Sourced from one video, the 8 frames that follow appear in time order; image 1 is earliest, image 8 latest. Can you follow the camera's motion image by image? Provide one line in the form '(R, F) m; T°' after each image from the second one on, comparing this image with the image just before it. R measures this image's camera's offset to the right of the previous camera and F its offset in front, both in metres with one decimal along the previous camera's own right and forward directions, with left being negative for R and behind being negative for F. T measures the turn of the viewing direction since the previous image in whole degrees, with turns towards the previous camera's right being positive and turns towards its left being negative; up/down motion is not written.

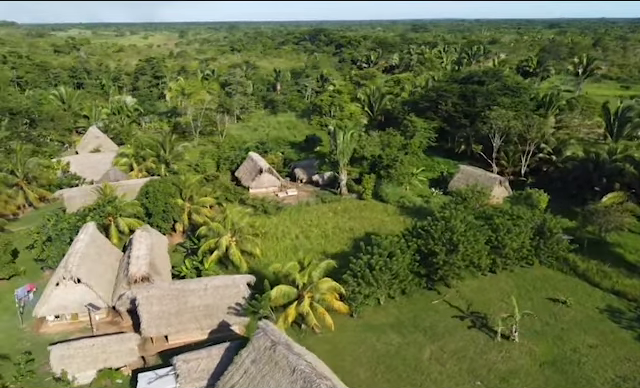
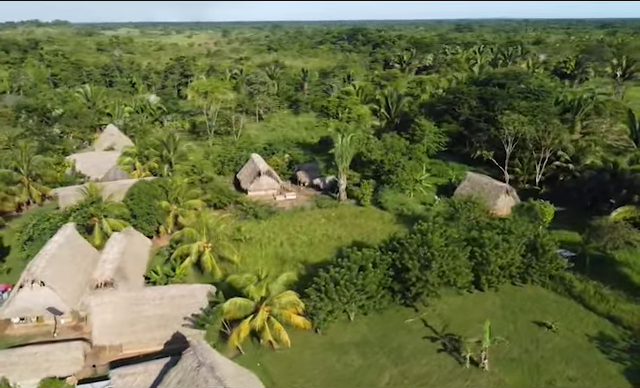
(+2.7, +1.2) m; -4°
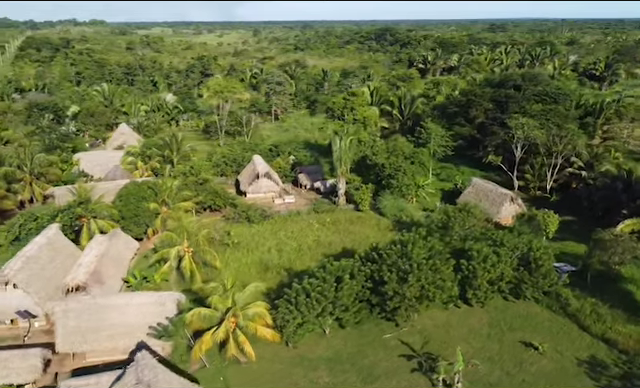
(+1.9, +1.0) m; -3°
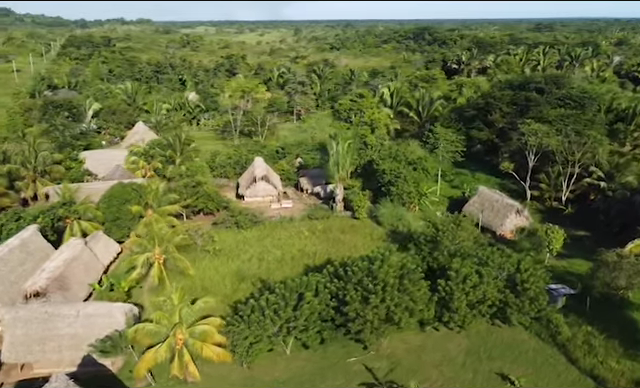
(+2.5, +1.5) m; -4°
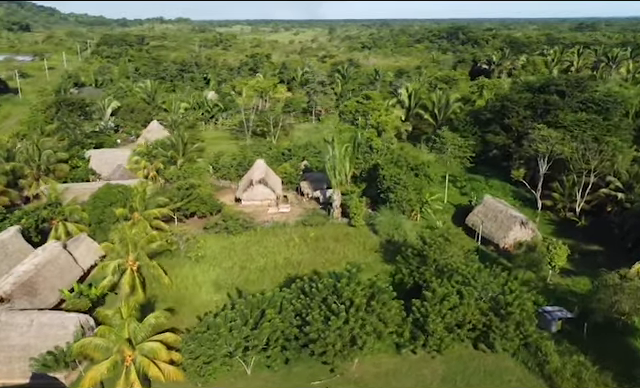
(+2.1, +1.3) m; -4°
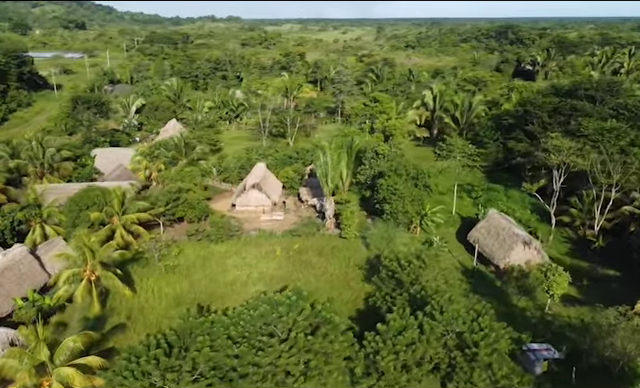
(+2.9, +1.9) m; -5°
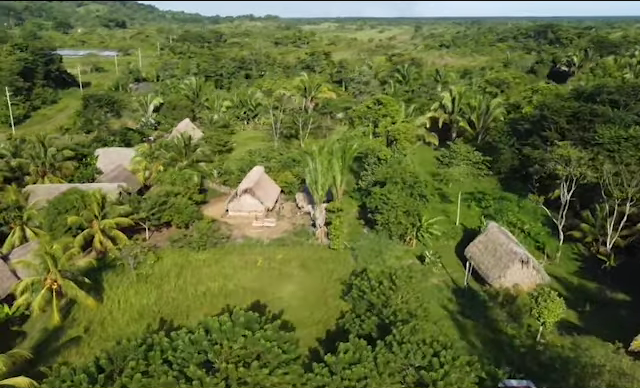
(+2.3, +1.5) m; -4°
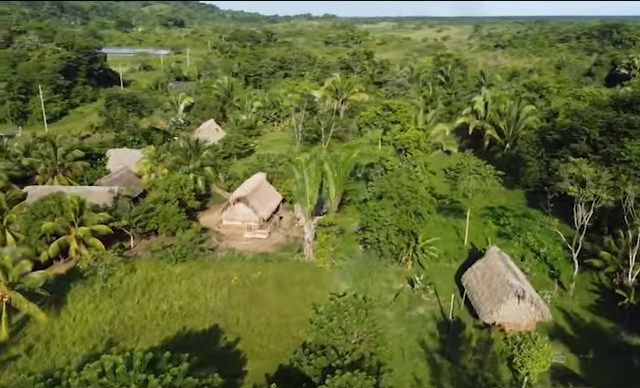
(+3.0, +2.1) m; -6°
